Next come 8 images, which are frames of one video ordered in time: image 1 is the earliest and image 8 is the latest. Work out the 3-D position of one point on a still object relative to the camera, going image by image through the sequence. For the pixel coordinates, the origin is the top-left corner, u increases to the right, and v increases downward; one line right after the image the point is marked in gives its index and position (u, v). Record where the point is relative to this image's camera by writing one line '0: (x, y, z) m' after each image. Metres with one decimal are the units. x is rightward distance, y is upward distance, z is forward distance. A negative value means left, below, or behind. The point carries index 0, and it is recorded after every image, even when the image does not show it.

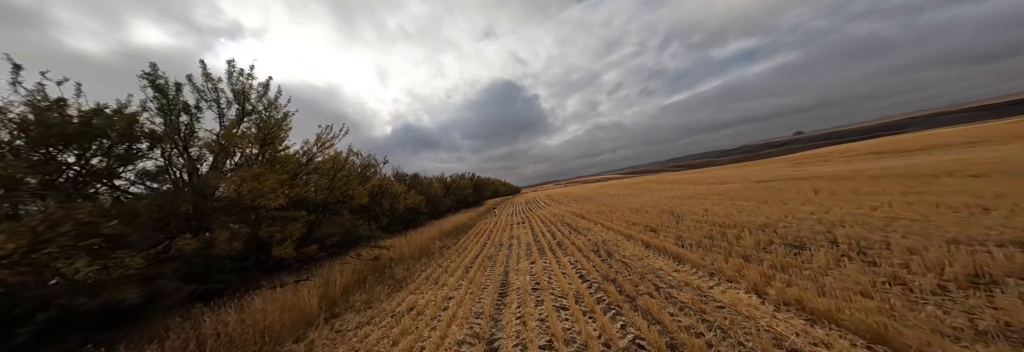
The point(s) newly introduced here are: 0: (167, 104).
0: (-9.1, +1.9, +6.8) m
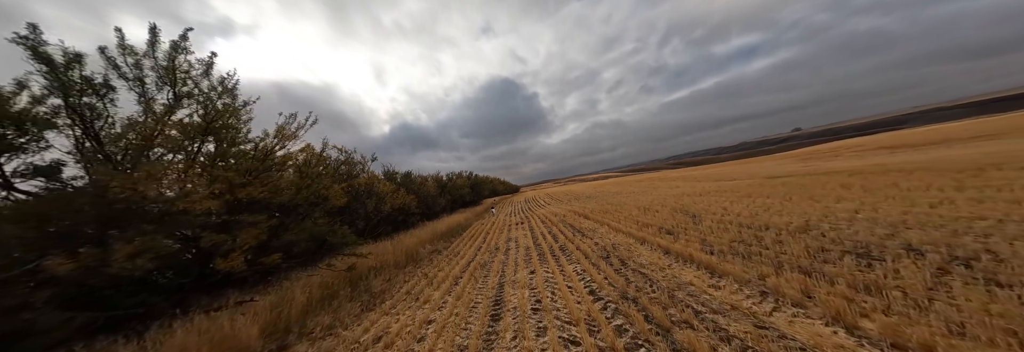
0: (-9.2, +2.0, +5.3) m
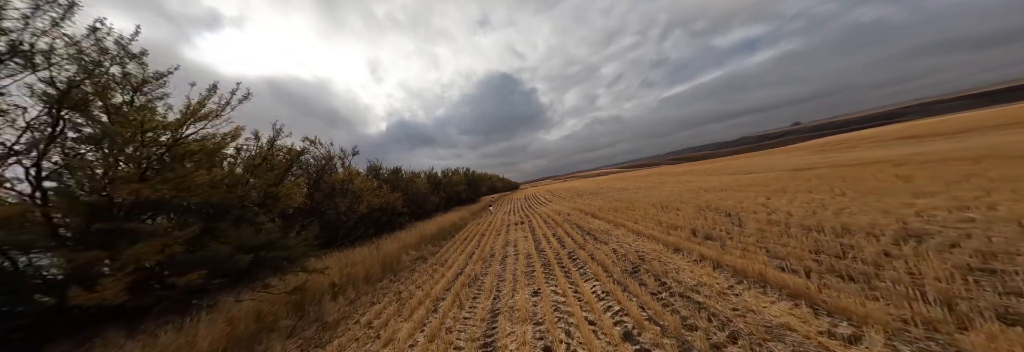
0: (-9.3, +2.1, +3.1) m
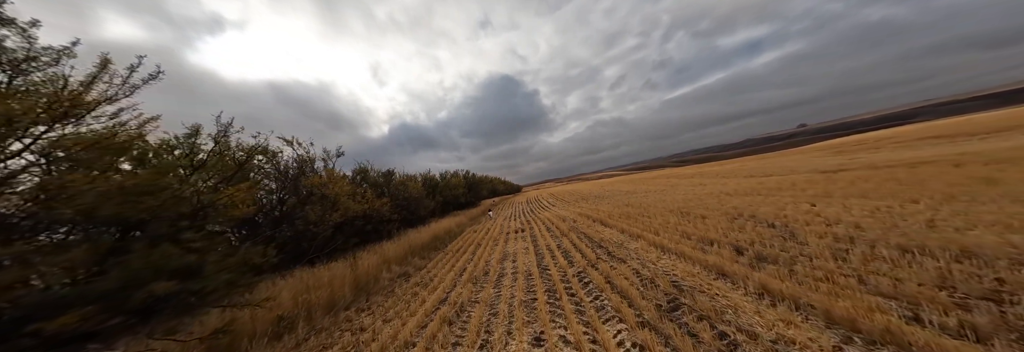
0: (-9.5, +2.1, +1.5) m
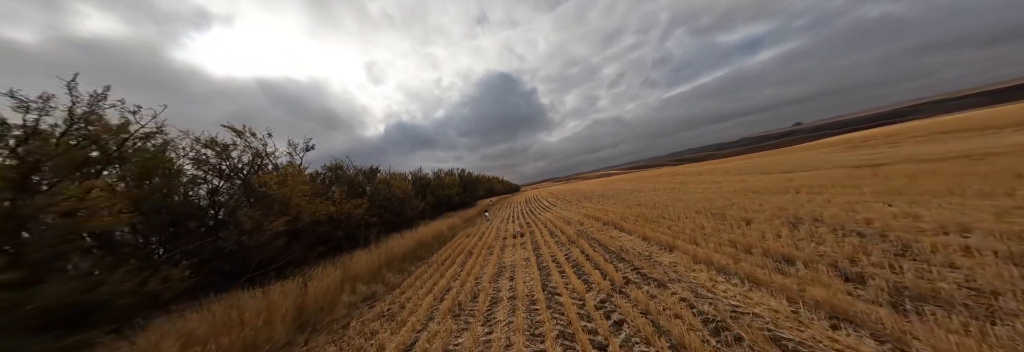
0: (-9.6, +2.2, -0.9) m
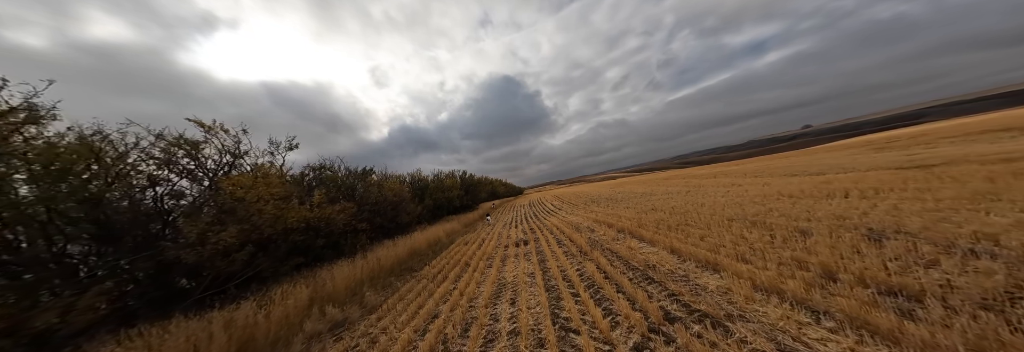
0: (-9.6, +2.3, -2.3) m
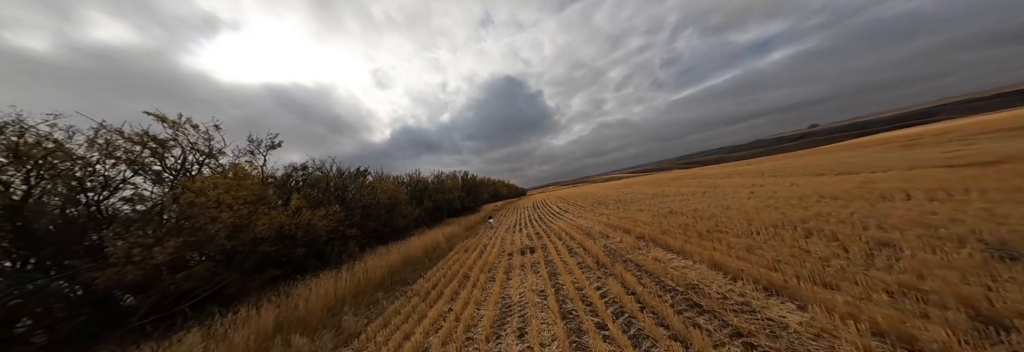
0: (-9.6, +2.4, -3.7) m
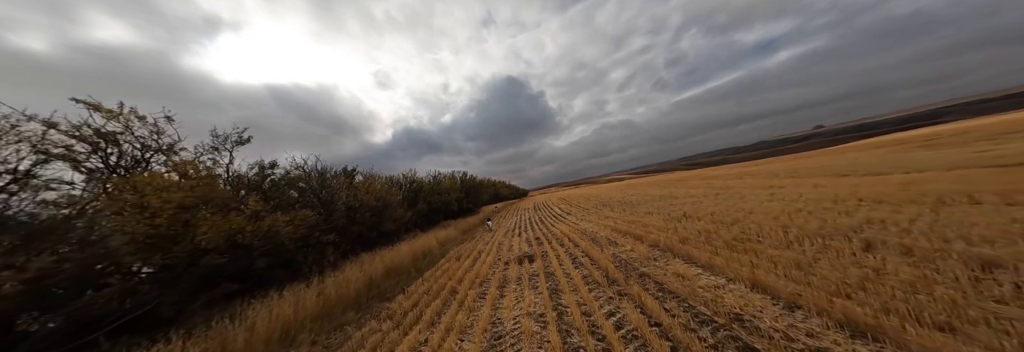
0: (-9.8, +2.5, -5.0) m
